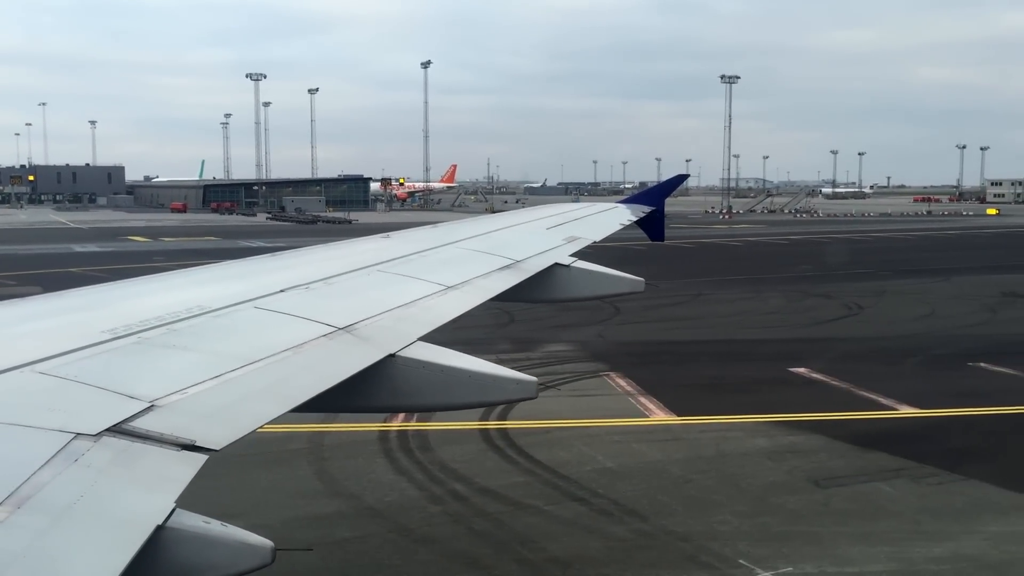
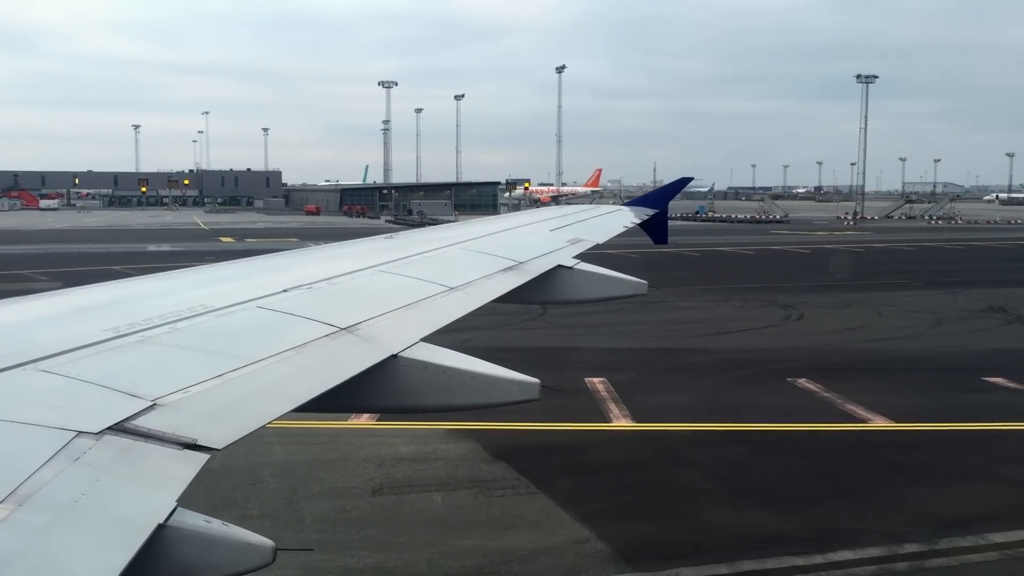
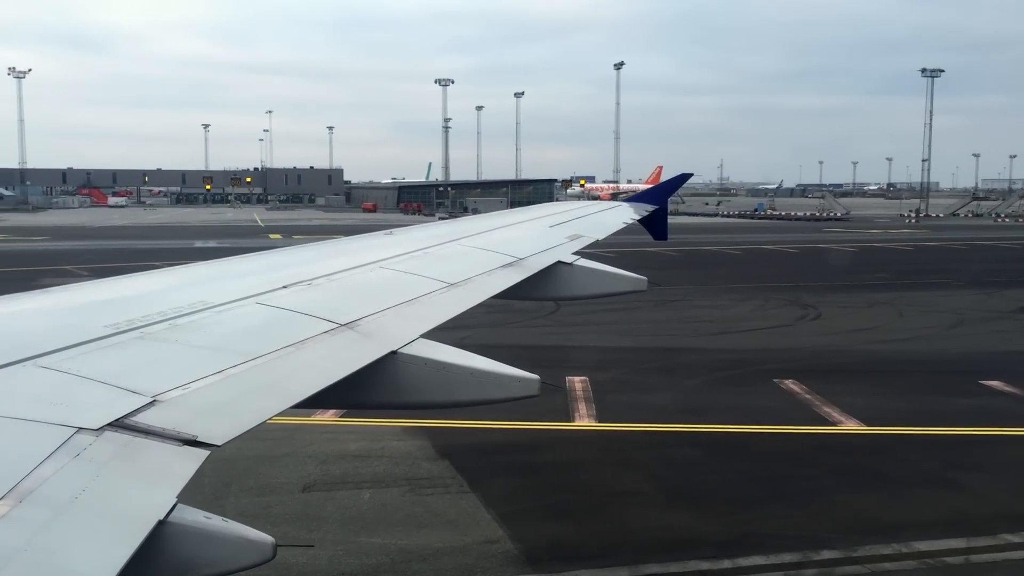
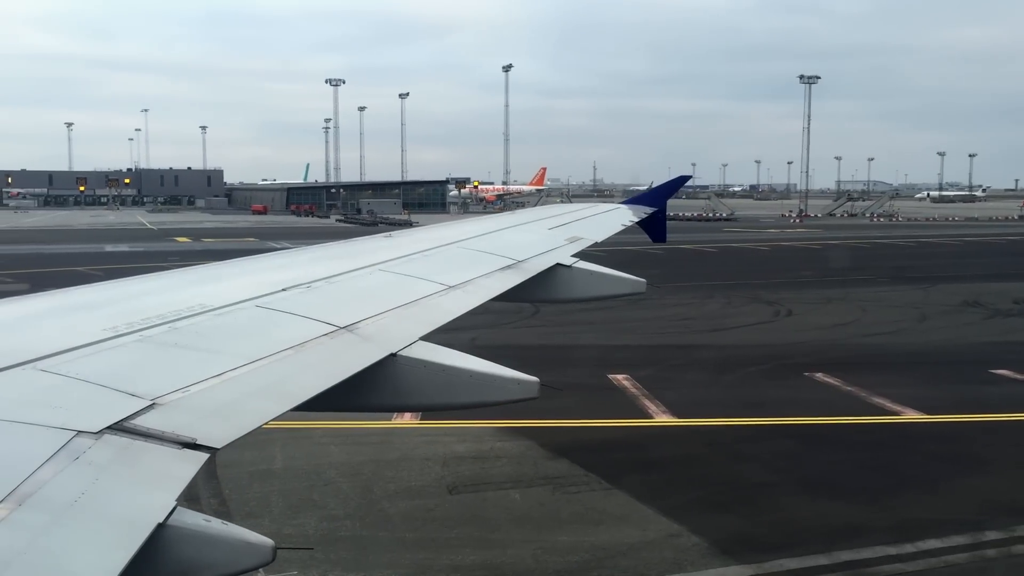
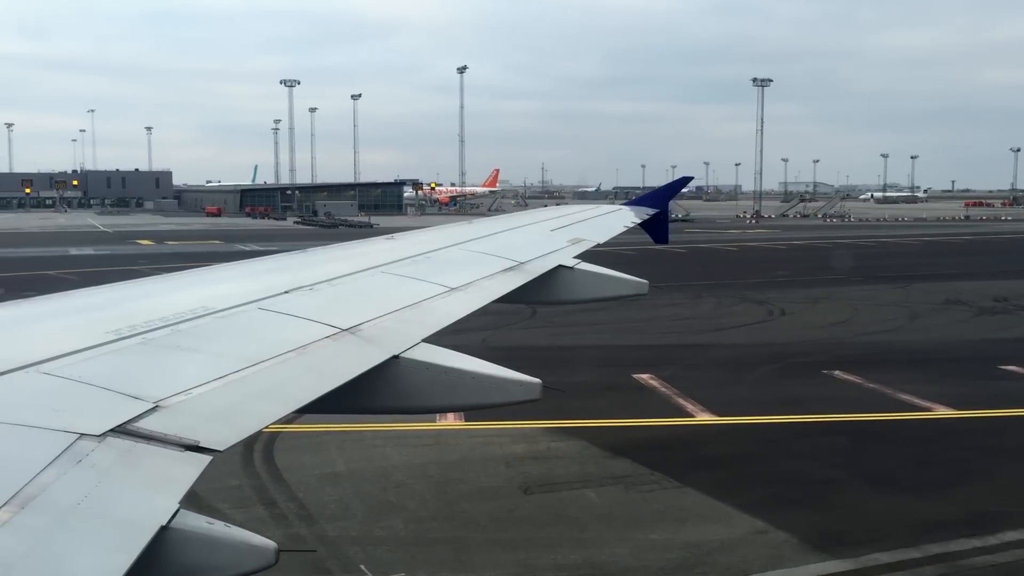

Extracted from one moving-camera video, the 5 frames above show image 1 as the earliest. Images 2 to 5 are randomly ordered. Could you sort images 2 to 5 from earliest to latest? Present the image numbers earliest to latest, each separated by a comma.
5, 4, 2, 3
